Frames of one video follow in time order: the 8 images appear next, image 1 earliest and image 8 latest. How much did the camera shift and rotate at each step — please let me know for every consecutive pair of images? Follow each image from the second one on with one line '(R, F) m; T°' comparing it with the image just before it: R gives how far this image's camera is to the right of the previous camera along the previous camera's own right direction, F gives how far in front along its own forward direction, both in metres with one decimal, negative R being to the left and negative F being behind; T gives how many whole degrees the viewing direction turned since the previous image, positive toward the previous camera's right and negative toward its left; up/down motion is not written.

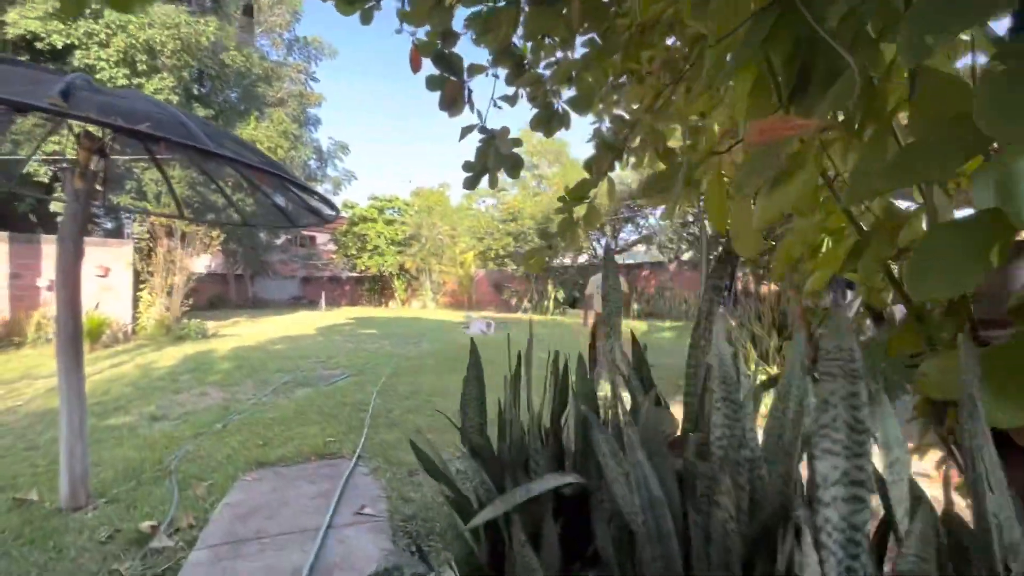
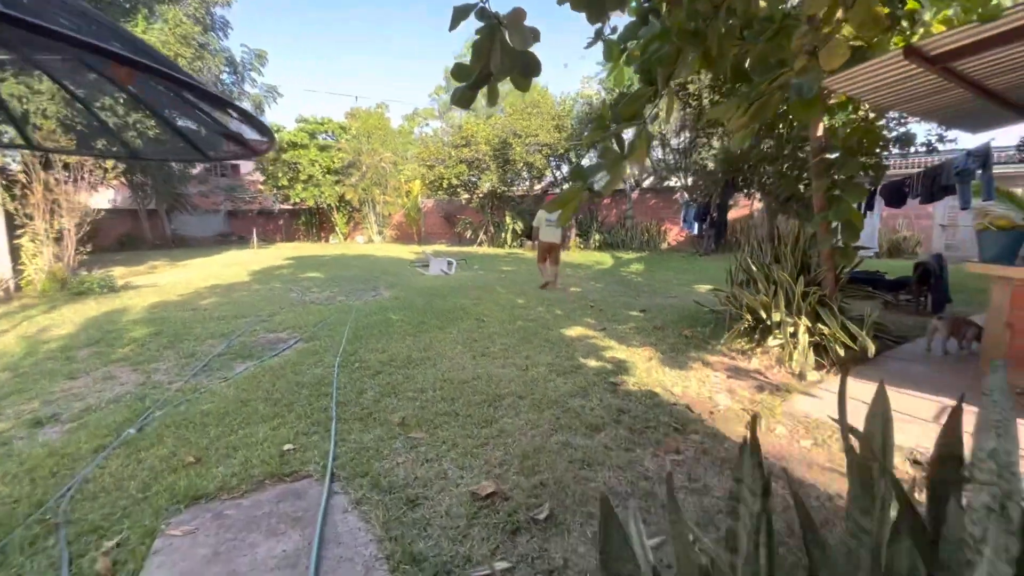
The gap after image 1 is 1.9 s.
(-0.3, +0.9) m; +6°
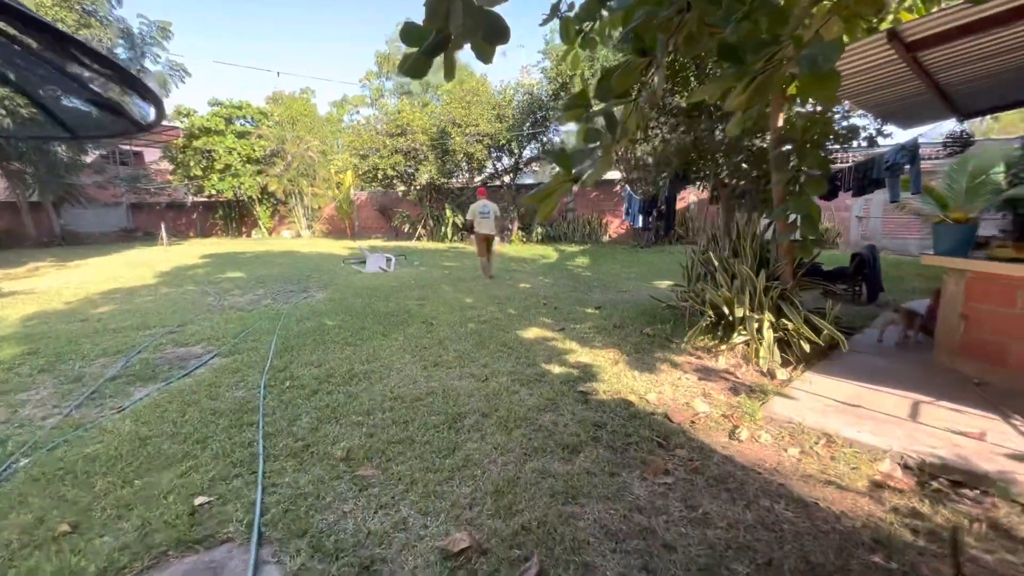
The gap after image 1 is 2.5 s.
(-0.1, +0.4) m; +7°
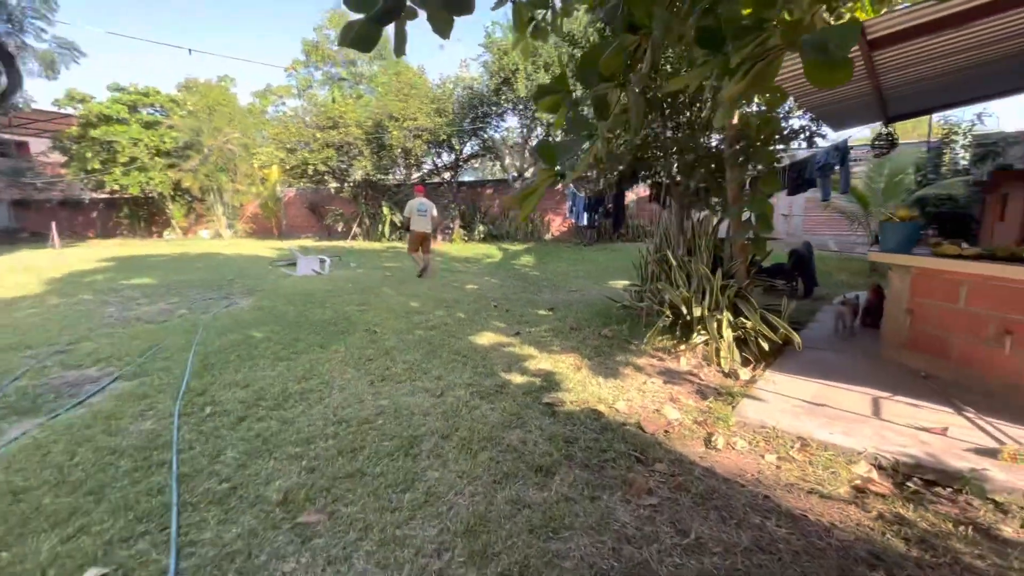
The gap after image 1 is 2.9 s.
(-0.1, +0.3) m; +7°
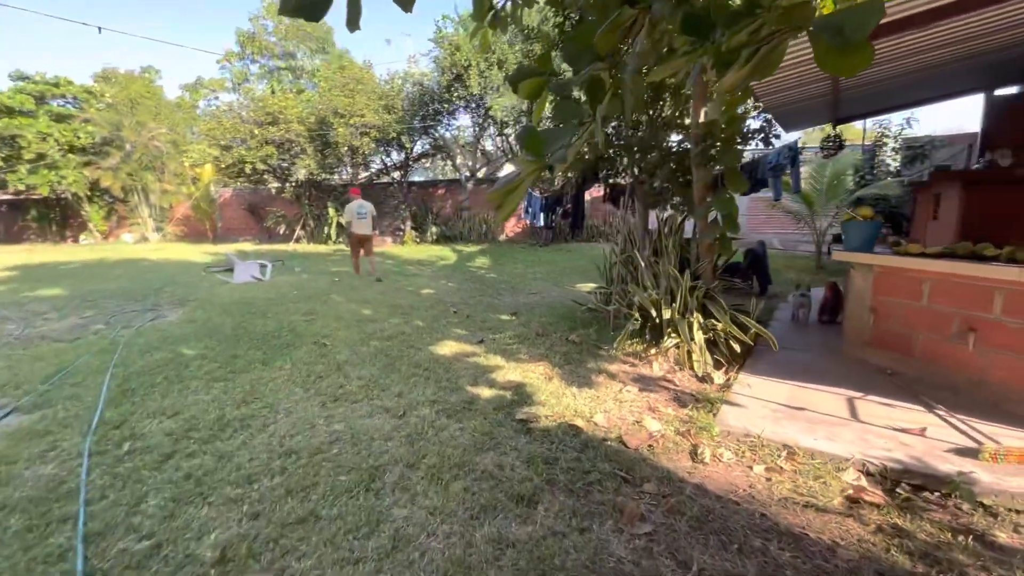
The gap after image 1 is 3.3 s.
(-0.1, +0.2) m; +6°
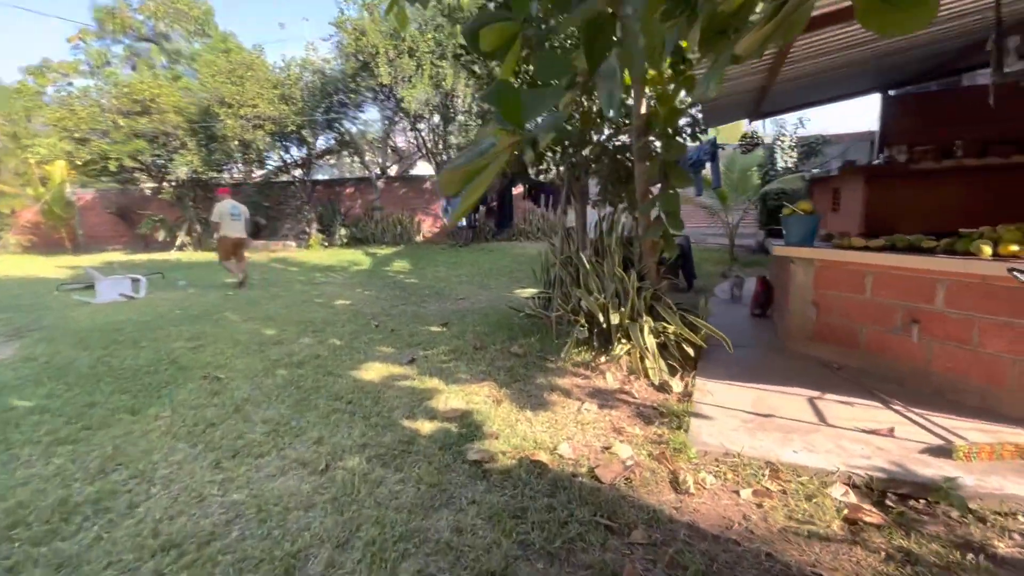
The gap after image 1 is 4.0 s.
(-0.1, +0.4) m; +10°
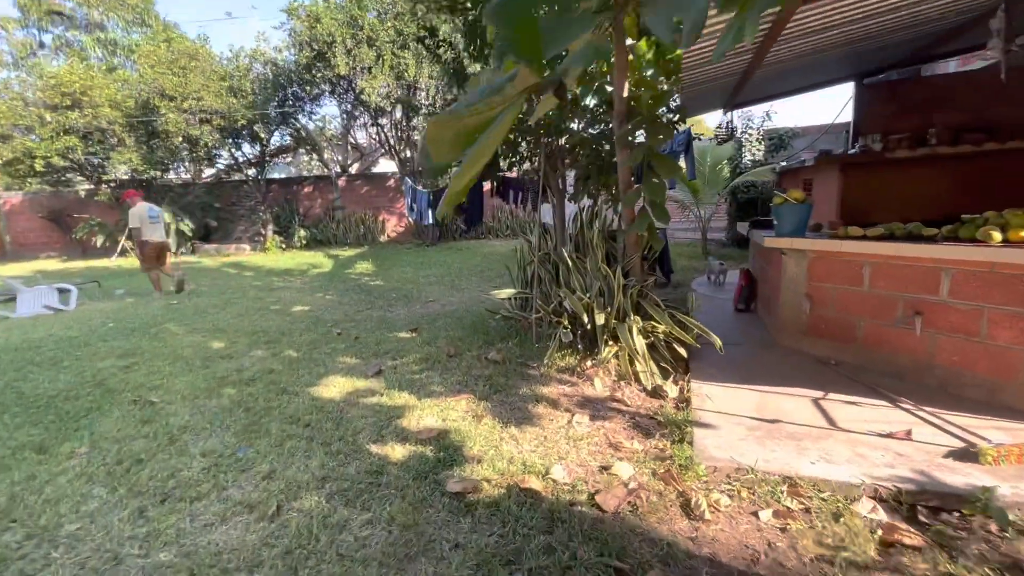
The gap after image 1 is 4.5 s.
(-0.1, +0.3) m; +4°
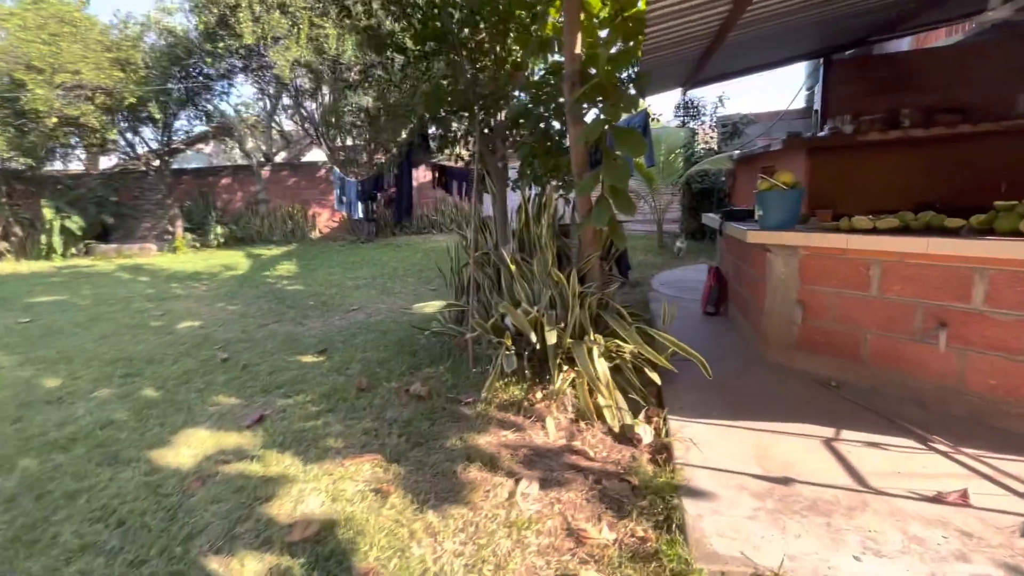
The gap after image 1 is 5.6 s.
(+0.1, +0.7) m; +6°
